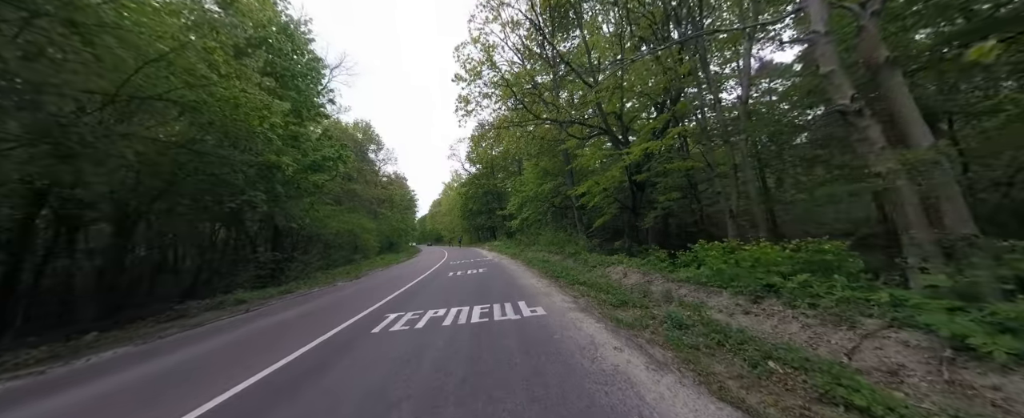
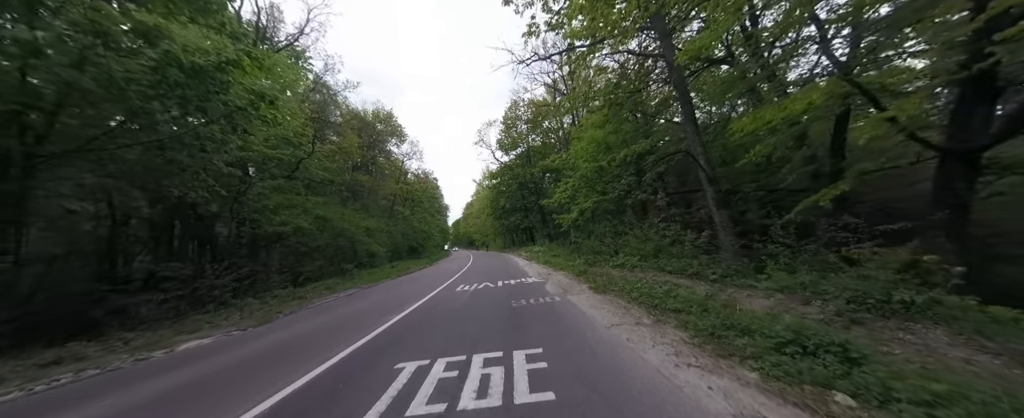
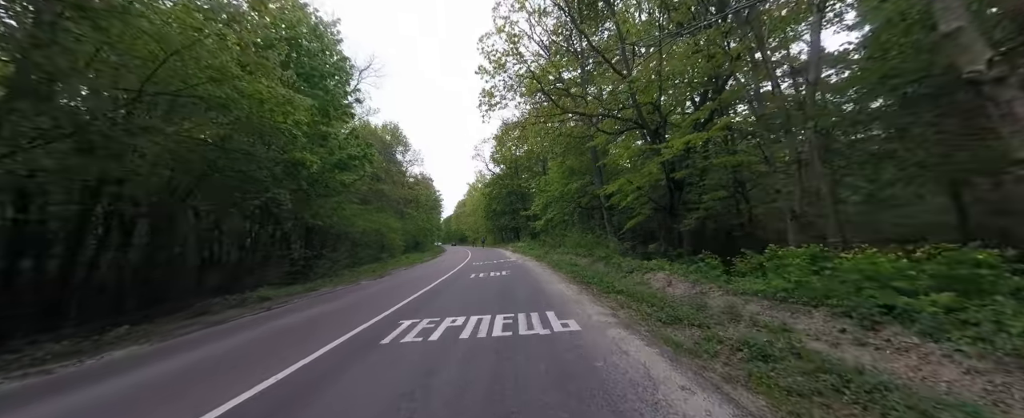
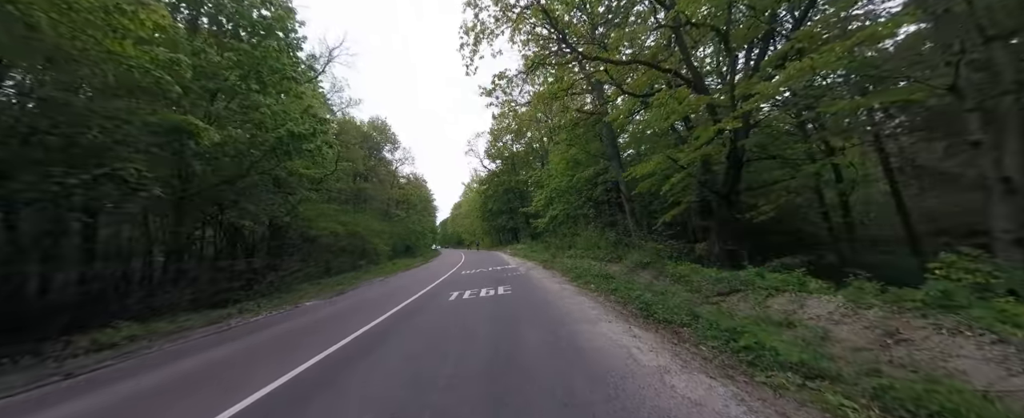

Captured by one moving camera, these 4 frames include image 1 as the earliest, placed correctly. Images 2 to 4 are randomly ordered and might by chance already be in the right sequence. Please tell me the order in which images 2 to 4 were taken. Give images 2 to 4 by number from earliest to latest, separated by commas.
3, 4, 2
